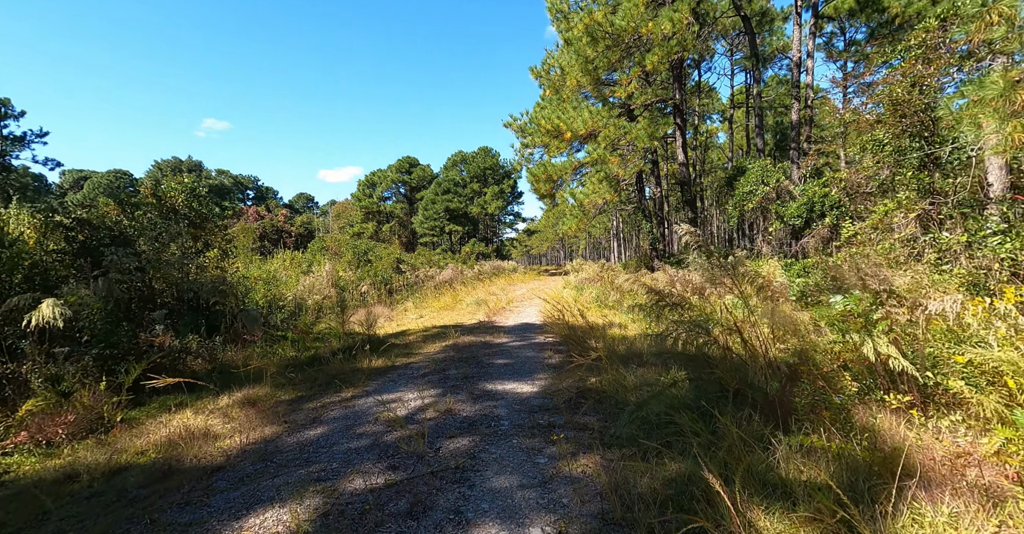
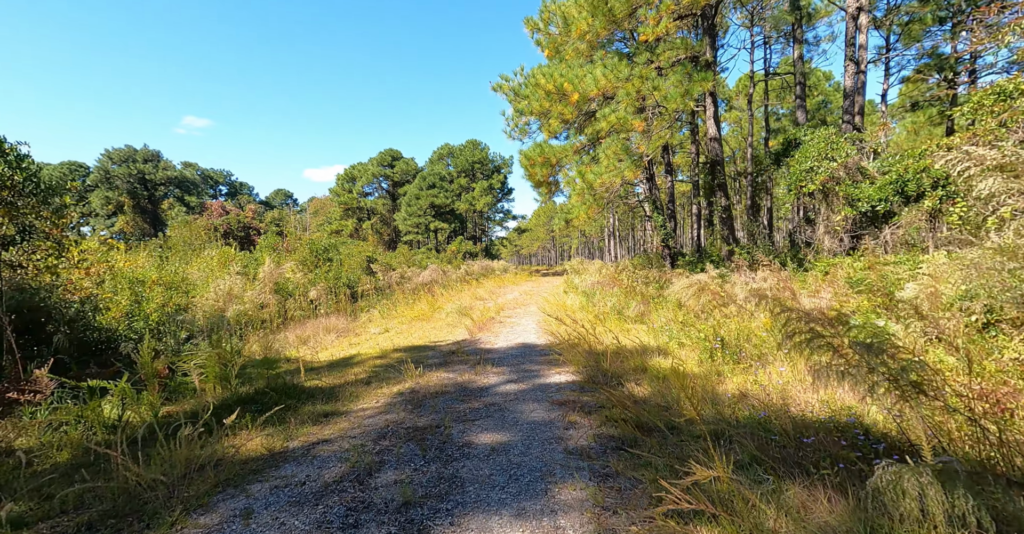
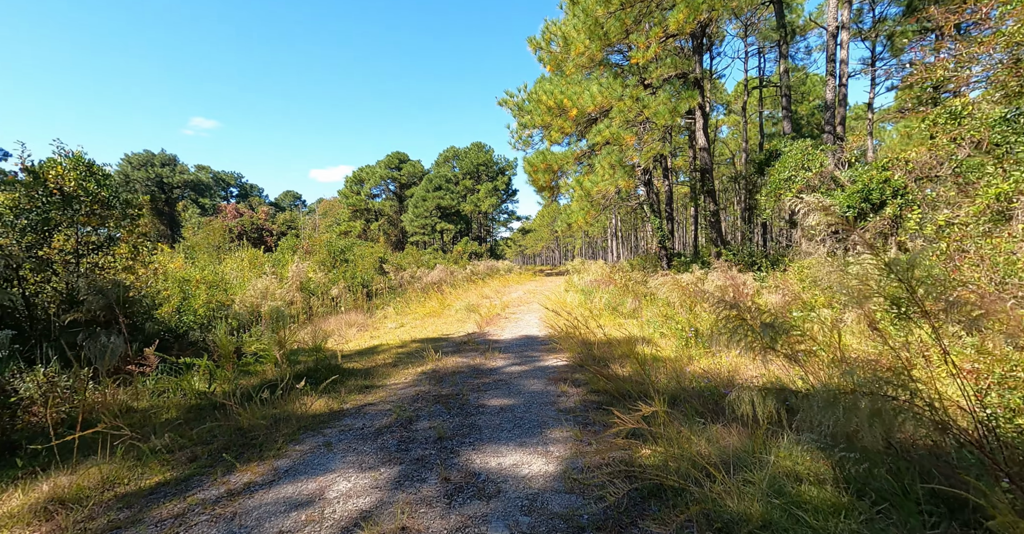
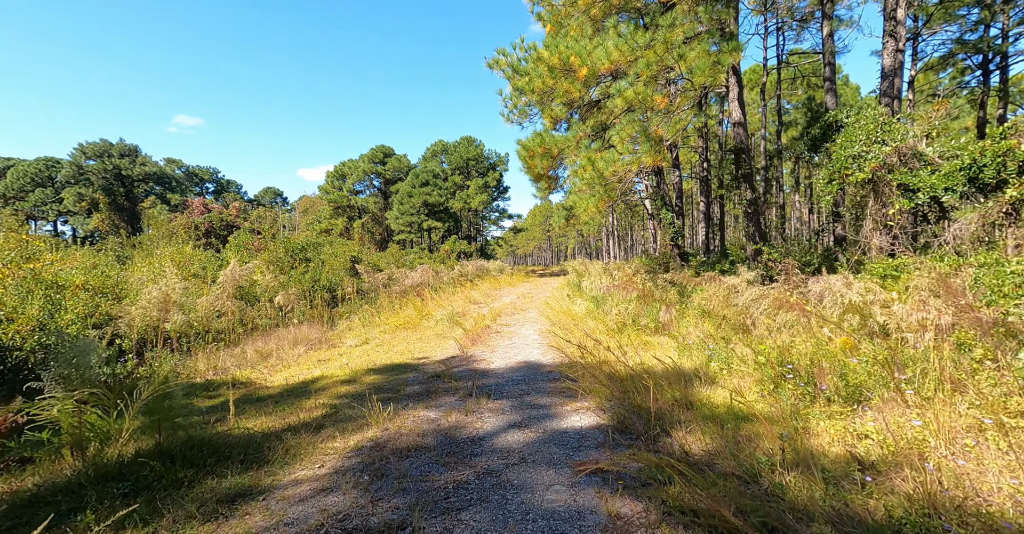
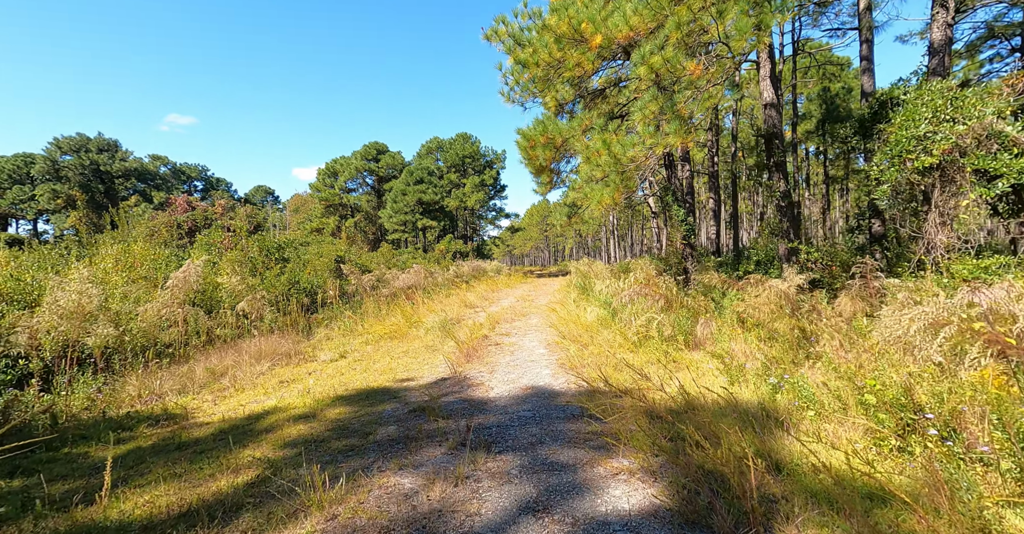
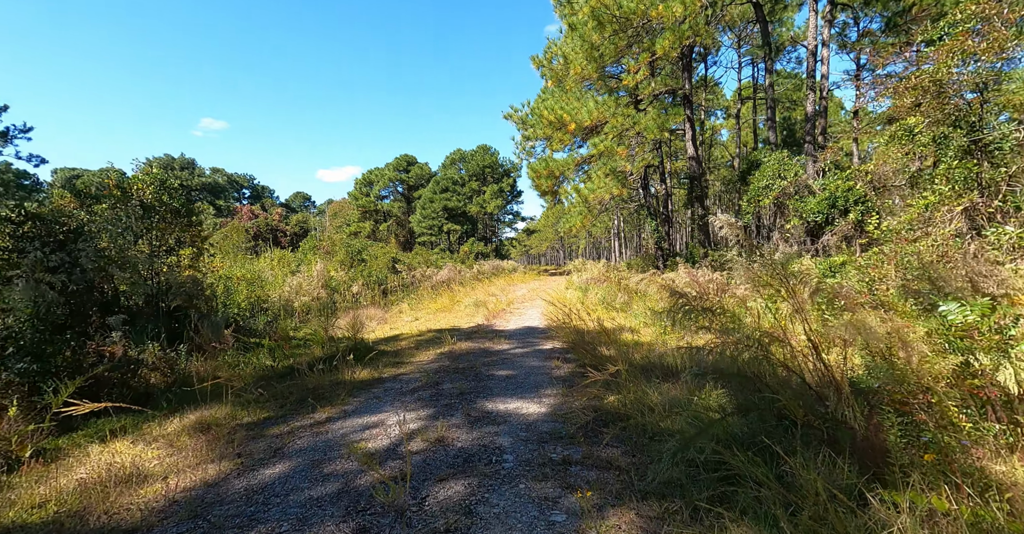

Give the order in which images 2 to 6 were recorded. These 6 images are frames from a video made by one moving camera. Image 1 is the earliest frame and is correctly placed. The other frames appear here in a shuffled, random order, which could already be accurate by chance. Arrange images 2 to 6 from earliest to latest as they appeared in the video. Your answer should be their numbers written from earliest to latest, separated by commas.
6, 3, 2, 4, 5
